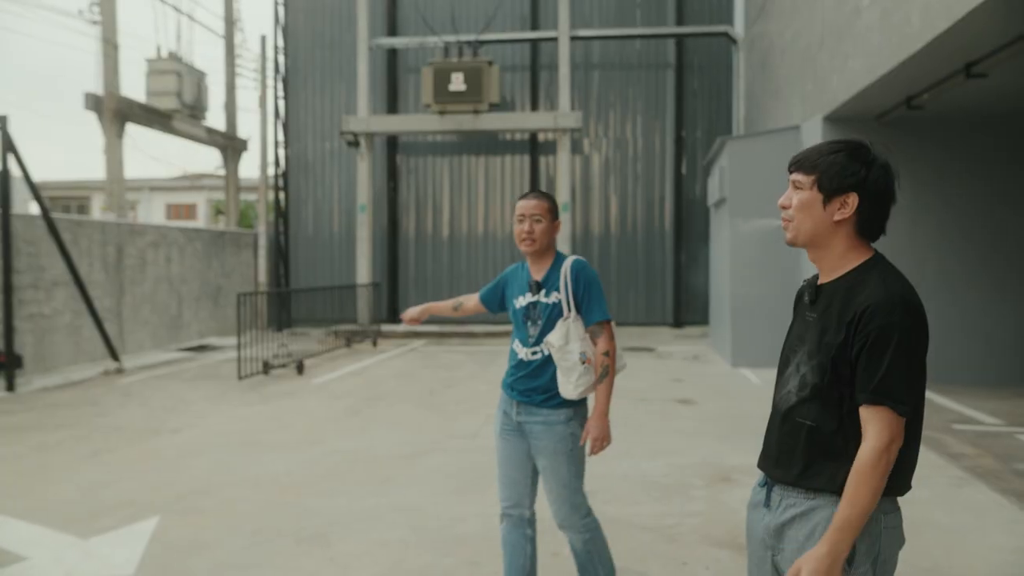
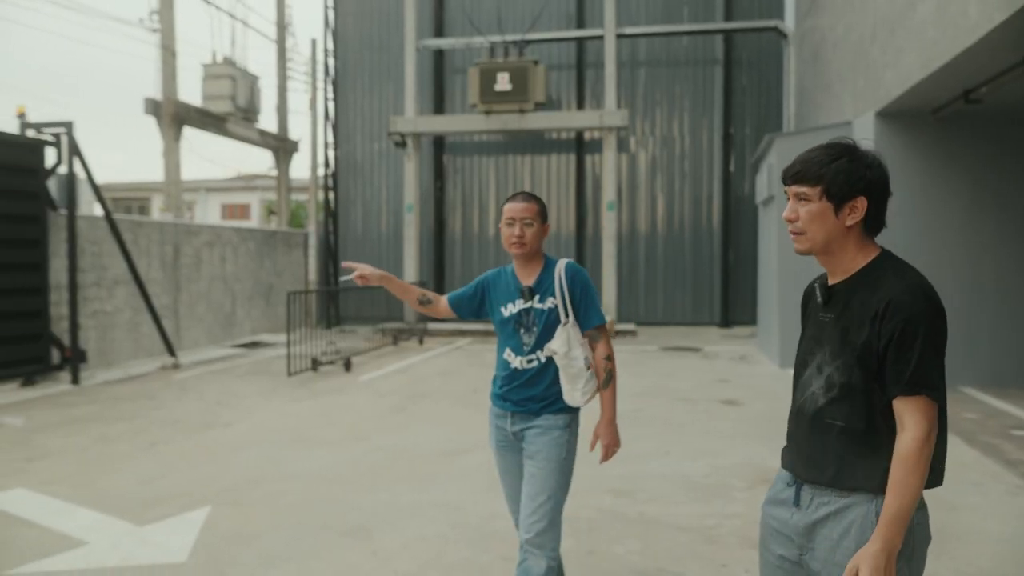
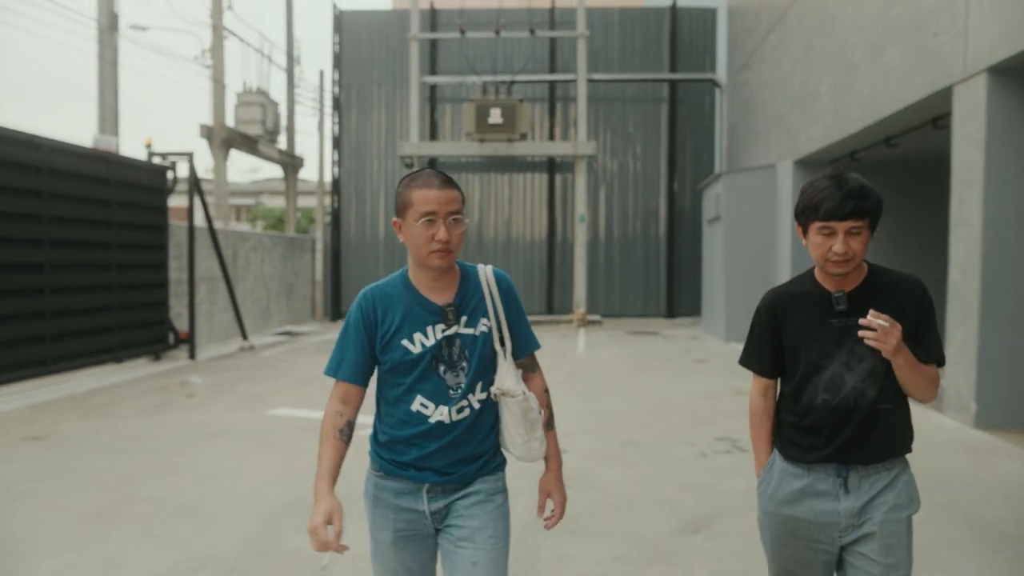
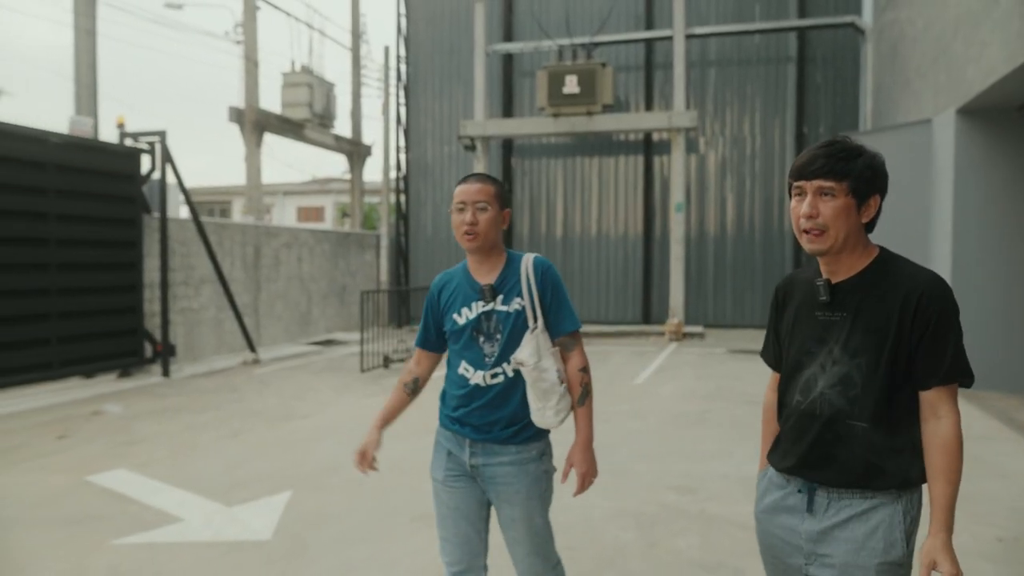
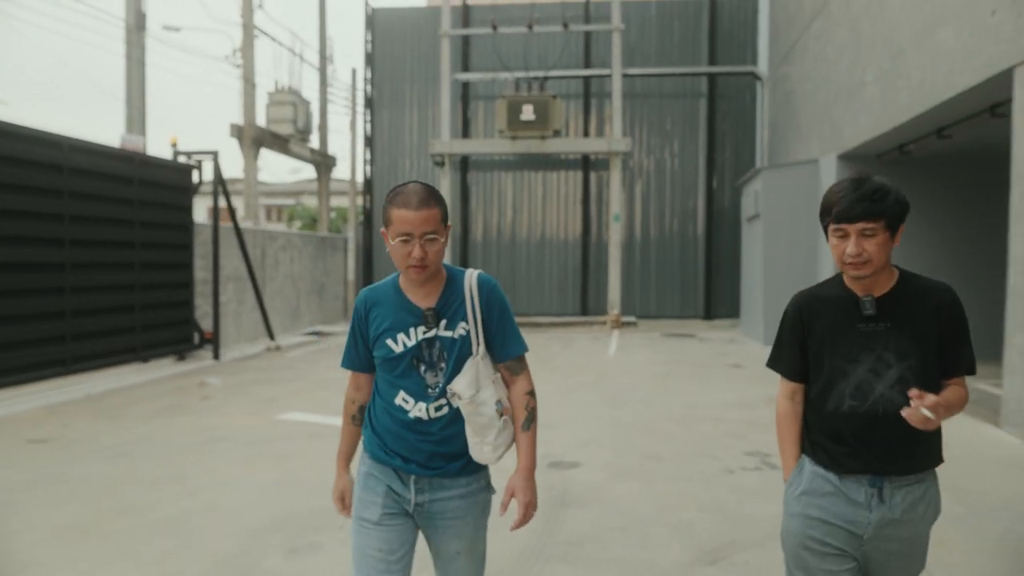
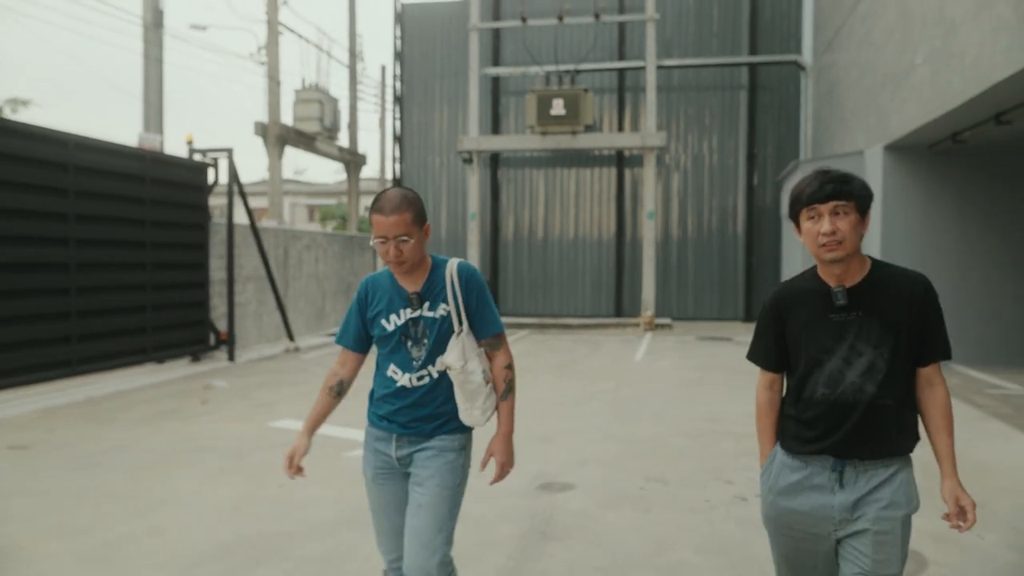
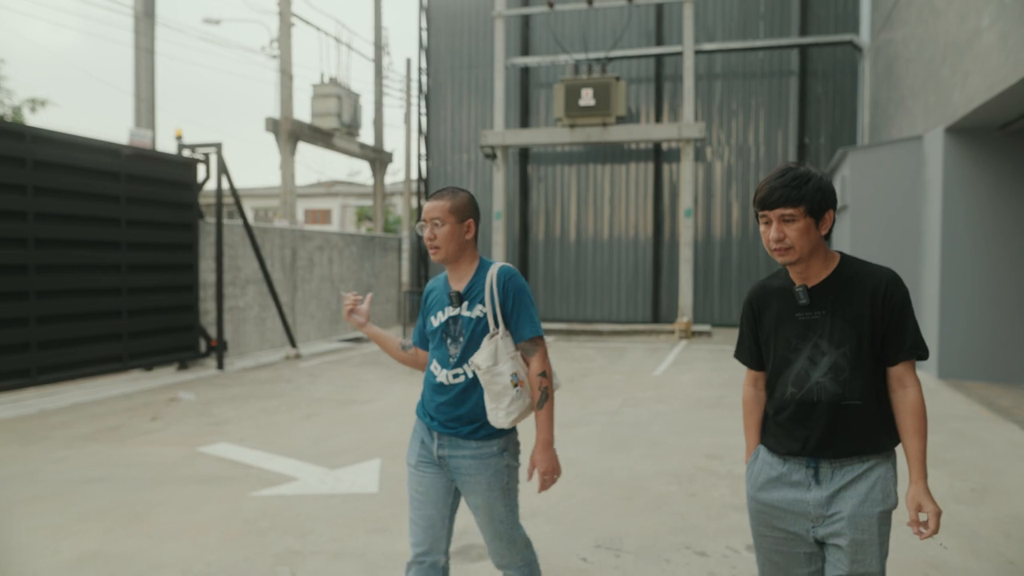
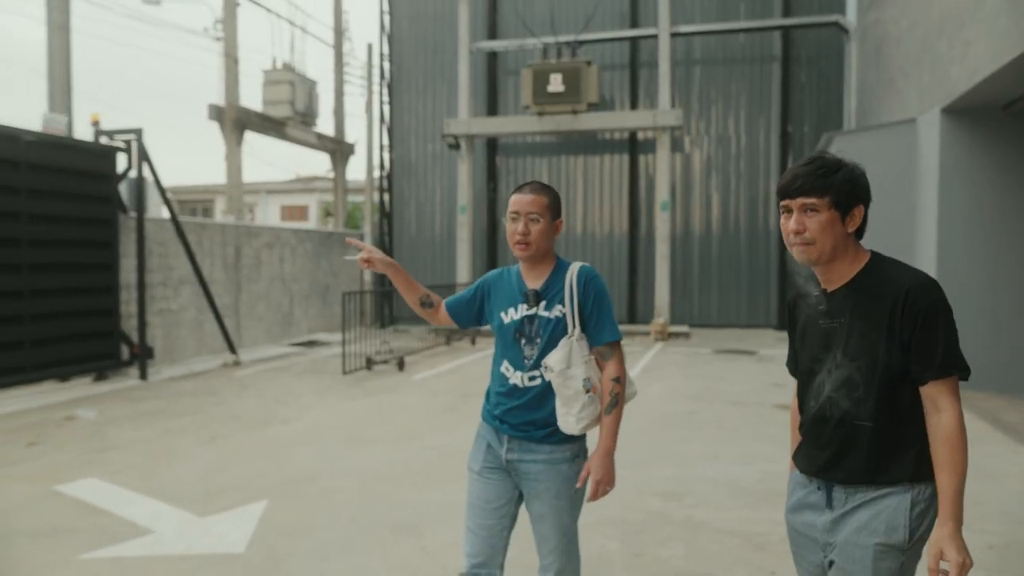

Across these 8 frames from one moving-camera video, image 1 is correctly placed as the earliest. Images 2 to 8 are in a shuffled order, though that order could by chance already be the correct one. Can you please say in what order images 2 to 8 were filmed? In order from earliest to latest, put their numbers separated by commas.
2, 8, 4, 7, 6, 5, 3
